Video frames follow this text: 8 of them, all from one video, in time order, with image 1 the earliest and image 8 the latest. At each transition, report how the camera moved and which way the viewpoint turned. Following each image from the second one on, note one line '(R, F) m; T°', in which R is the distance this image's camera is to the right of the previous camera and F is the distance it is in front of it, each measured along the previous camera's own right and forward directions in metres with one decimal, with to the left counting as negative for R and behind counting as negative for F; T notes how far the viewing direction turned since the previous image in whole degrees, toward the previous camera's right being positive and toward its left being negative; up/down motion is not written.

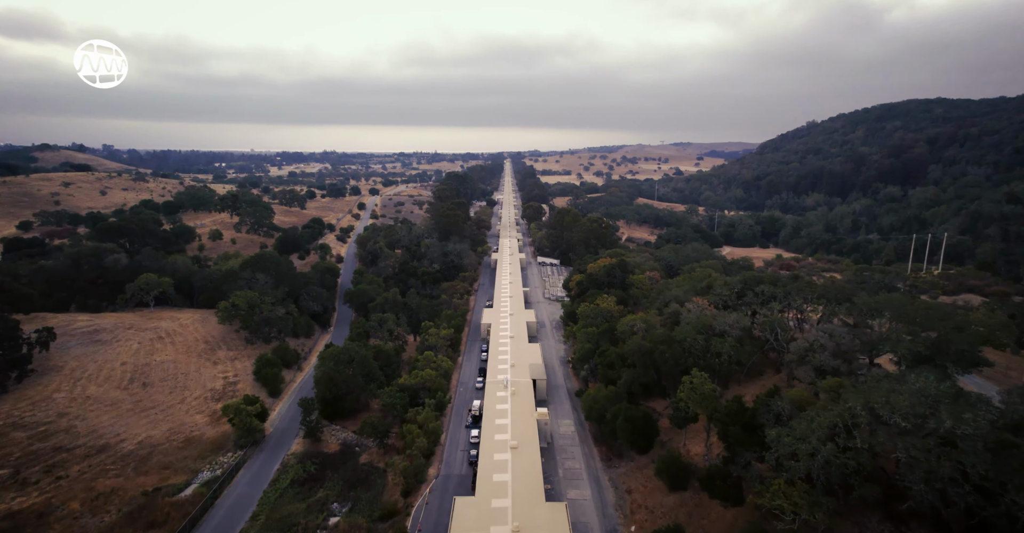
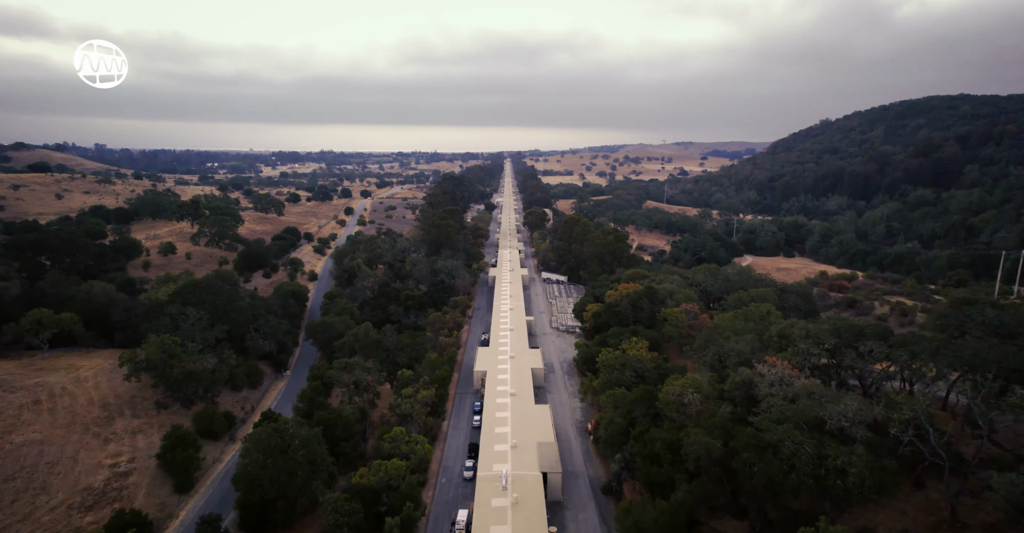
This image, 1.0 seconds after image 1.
(0.0, +9.3) m; 0°
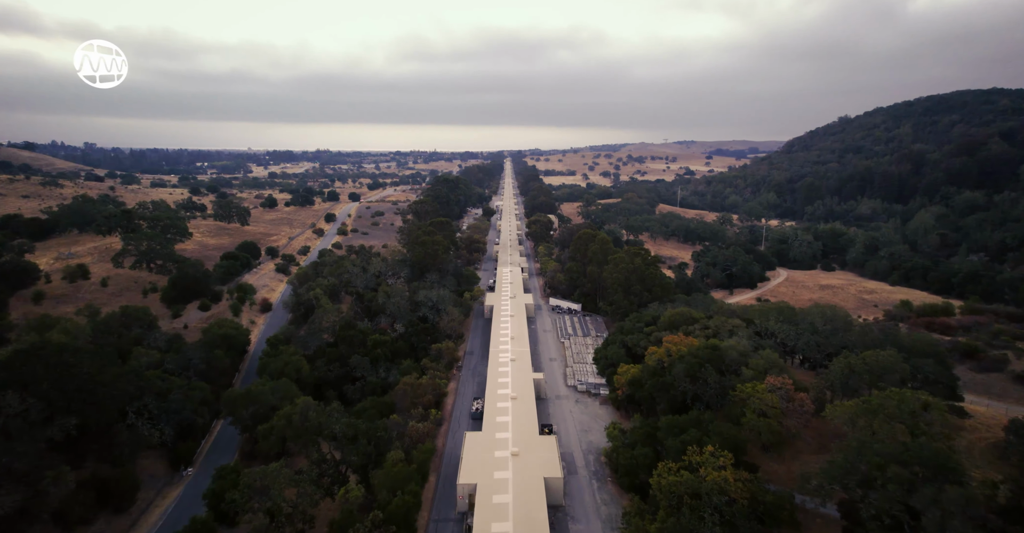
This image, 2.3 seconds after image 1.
(-0.1, +11.9) m; 0°
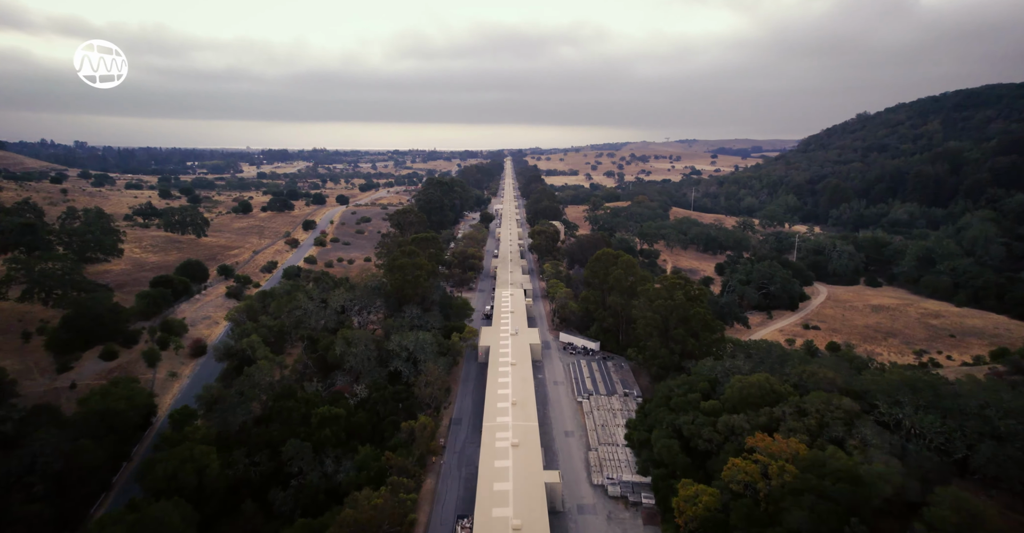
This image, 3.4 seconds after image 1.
(-0.1, +10.7) m; 0°
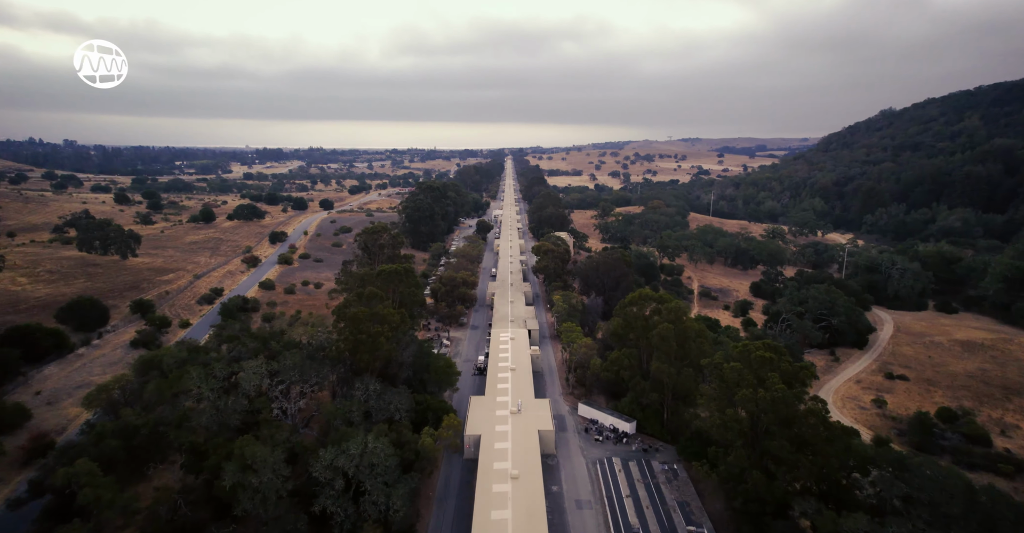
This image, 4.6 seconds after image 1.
(0.0, +12.5) m; 0°
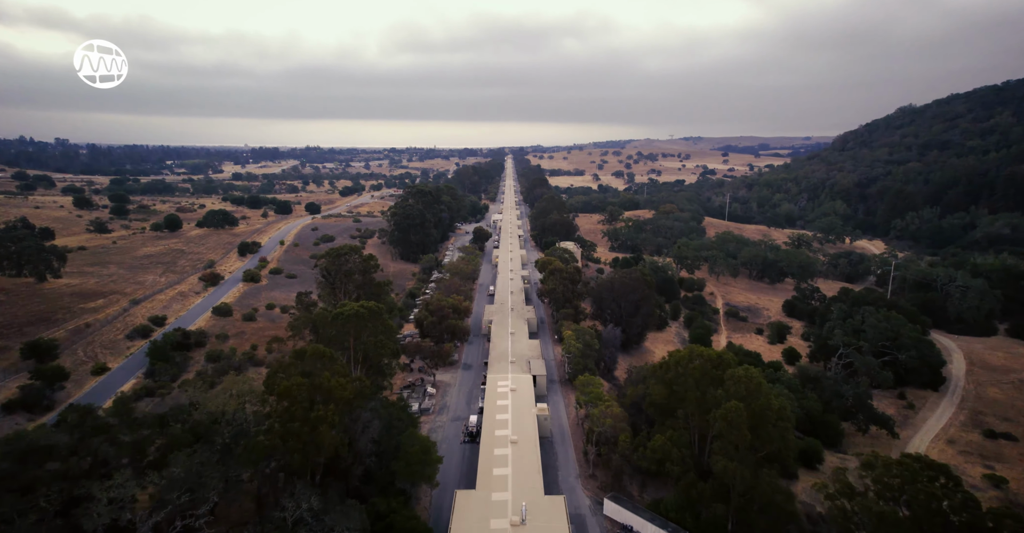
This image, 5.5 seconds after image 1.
(0.0, +8.9) m; 0°
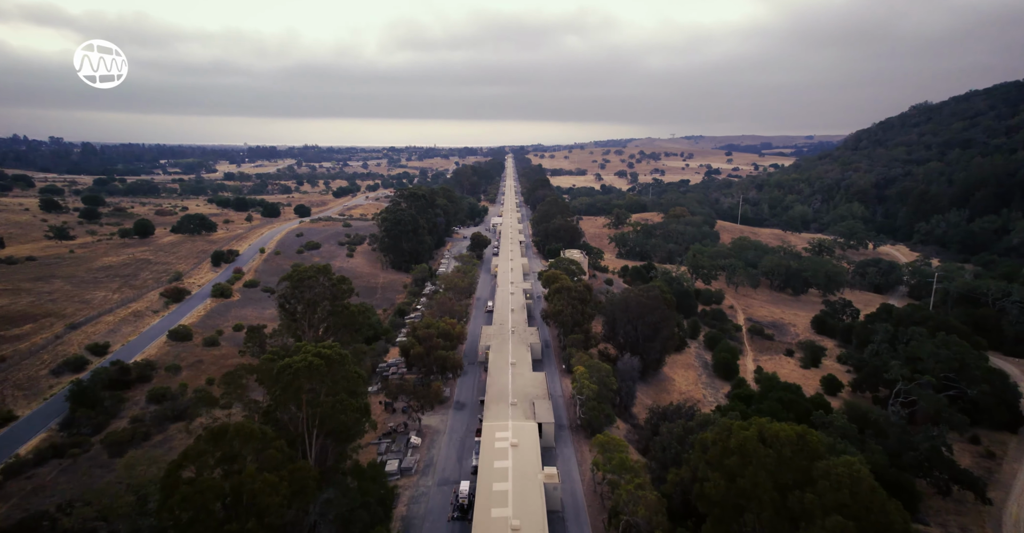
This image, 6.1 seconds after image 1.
(0.0, +6.3) m; 0°
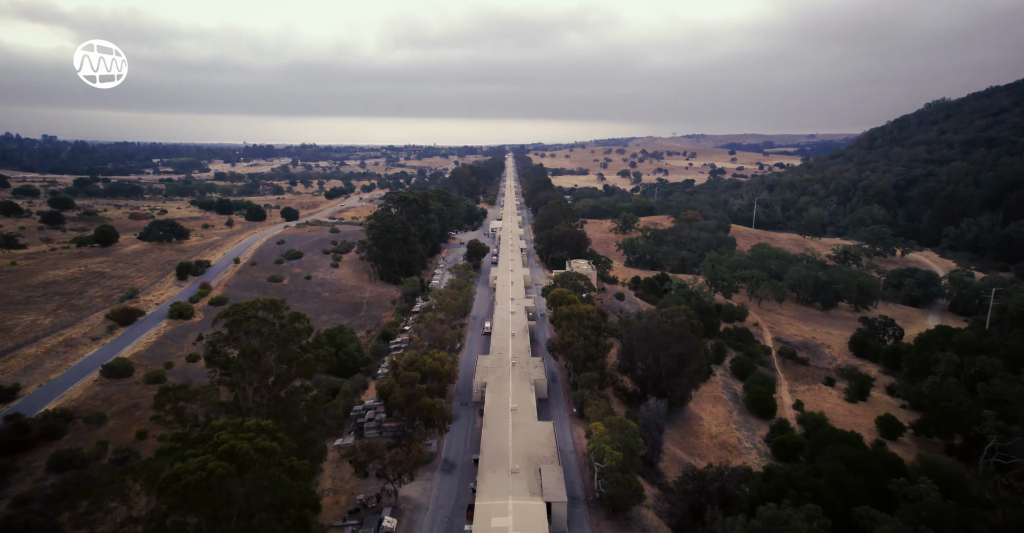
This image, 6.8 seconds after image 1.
(0.0, +6.6) m; 0°
